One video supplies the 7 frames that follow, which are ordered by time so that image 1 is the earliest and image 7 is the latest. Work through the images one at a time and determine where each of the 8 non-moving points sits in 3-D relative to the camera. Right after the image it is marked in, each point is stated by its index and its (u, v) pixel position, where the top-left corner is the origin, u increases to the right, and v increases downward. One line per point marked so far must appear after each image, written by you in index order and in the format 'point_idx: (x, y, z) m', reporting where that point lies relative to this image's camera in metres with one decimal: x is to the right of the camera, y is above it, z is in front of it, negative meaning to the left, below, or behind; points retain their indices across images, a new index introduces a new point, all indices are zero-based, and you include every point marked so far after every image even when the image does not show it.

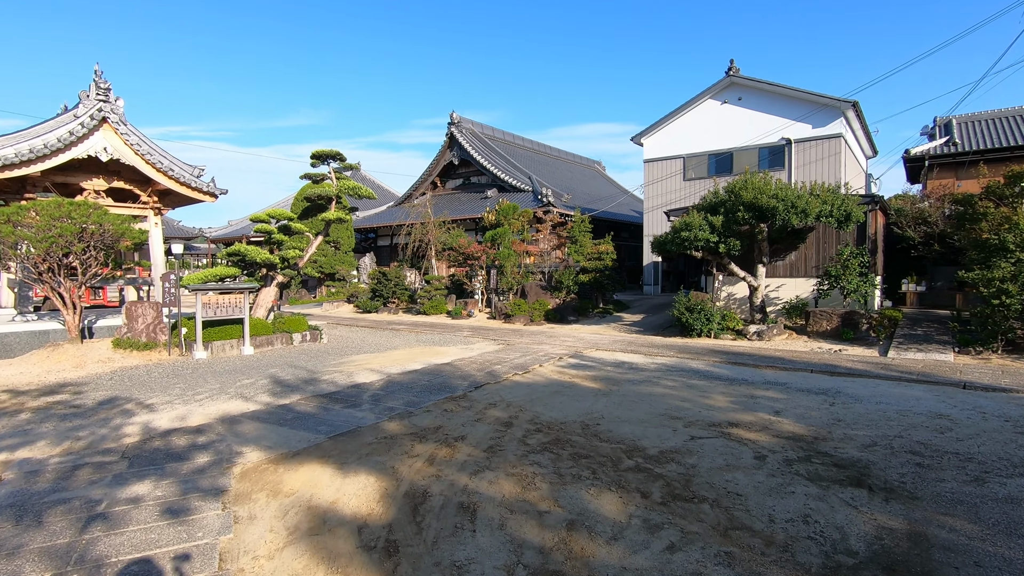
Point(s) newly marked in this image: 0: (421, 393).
0: (-1.1, -1.2, +6.3) m
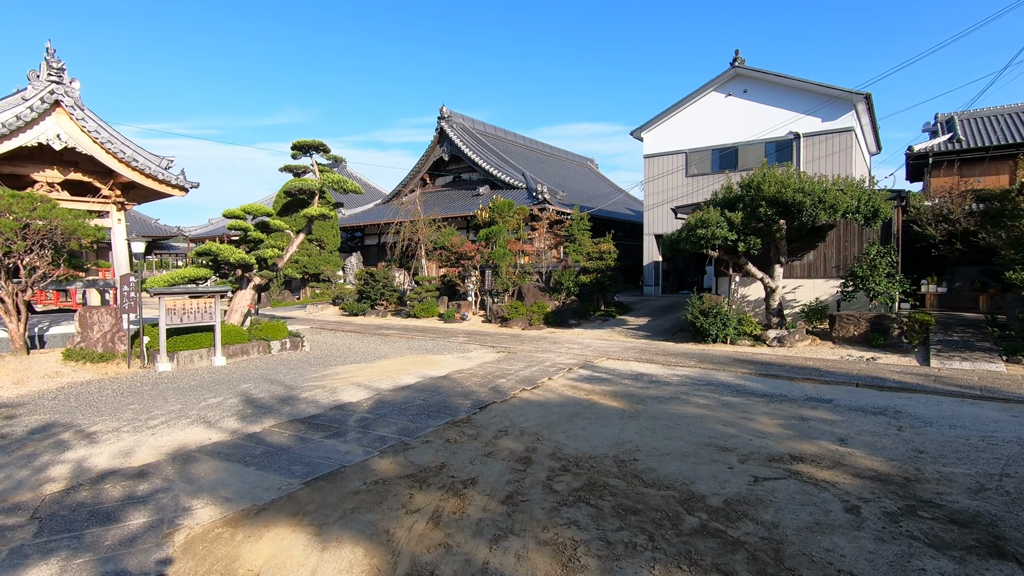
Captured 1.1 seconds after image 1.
0: (-0.9, -1.3, +5.4) m
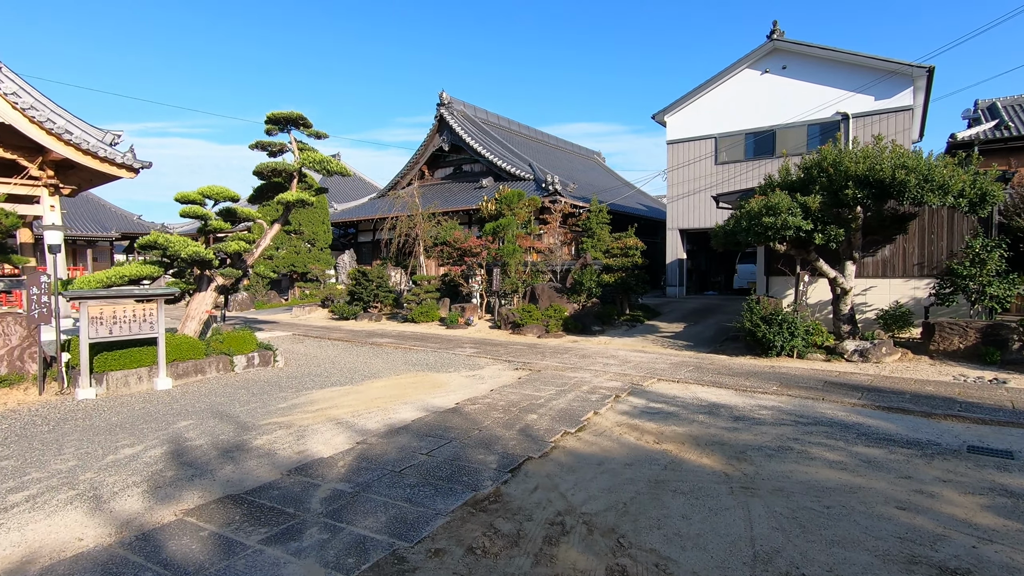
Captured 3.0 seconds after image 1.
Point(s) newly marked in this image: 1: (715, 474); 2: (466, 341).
0: (-0.6, -1.3, +3.5) m
1: (+1.4, -1.3, +3.9) m
2: (-0.9, -1.1, +10.8) m
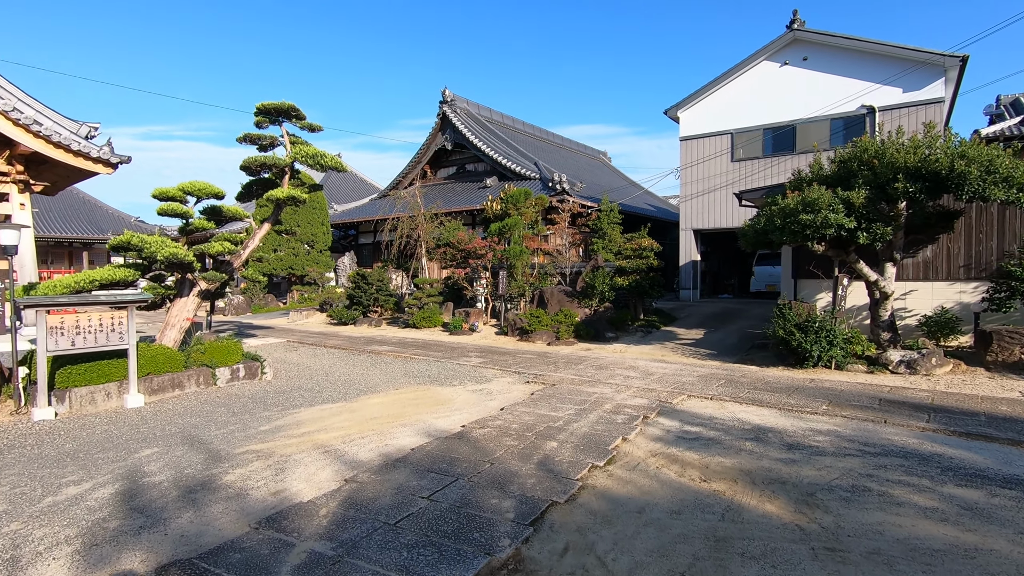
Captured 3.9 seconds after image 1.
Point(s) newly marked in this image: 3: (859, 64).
0: (-0.5, -1.4, +2.8) m
1: (+1.6, -1.4, +3.1) m
2: (-0.8, -1.2, +10.1) m
3: (+8.7, +5.6, +13.5) m
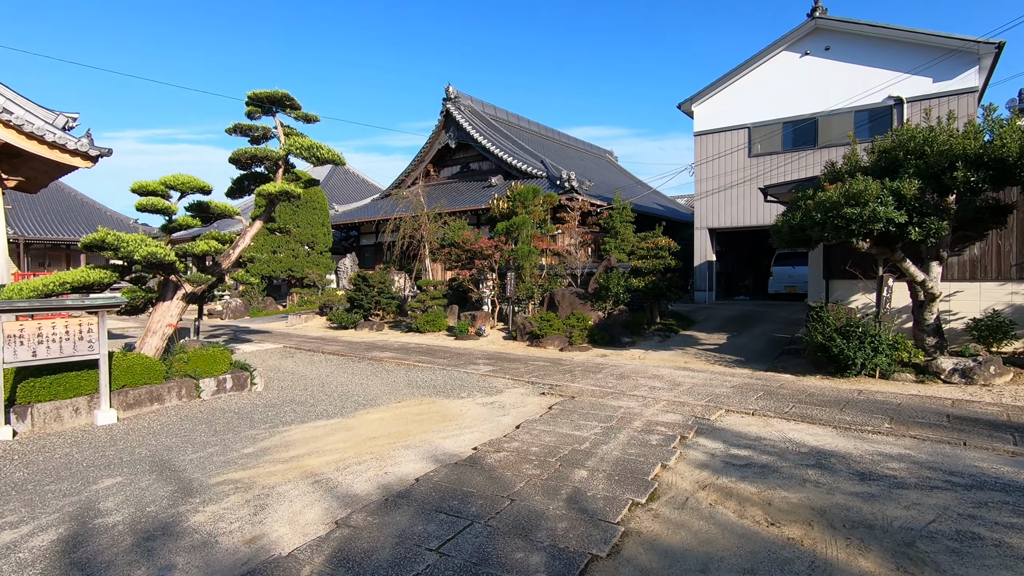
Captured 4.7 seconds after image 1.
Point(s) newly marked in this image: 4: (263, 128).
0: (-0.3, -1.4, +2.1) m
1: (+1.7, -1.4, +2.4) m
2: (-0.6, -1.2, +9.4) m
3: (+8.9, +5.6, +12.8) m
4: (-3.9, +2.5, +8.4) m
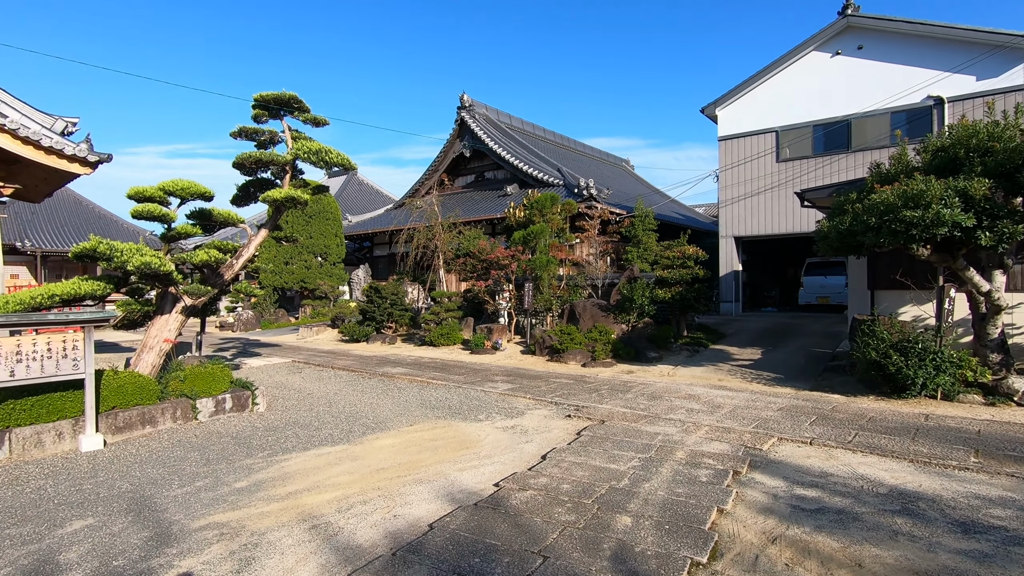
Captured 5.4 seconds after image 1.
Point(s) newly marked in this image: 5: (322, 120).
0: (-0.2, -1.4, +1.5) m
1: (+1.9, -1.4, +1.8) m
2: (-0.3, -1.4, +8.9) m
3: (+9.2, +5.3, +12.1) m
4: (-3.6, +2.3, +8.0) m
5: (-2.8, +2.4, +7.9) m
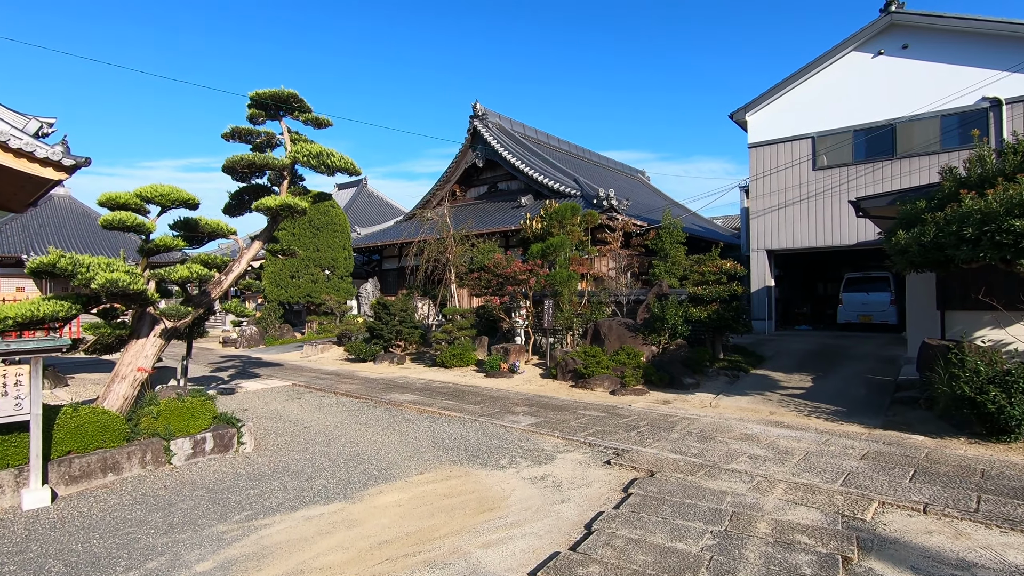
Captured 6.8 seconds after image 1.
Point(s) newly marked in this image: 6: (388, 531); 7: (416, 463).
0: (0.0, -1.5, +0.6) m
1: (+2.1, -1.5, +0.8) m
2: (+0.1, -1.7, +7.9) m
3: (+9.6, +4.9, +11.2) m
4: (-3.3, +2.0, +7.2) m
5: (-2.5, +2.2, +7.1) m
6: (-0.9, -1.6, +3.7) m
7: (-0.9, -1.7, +5.2) m
